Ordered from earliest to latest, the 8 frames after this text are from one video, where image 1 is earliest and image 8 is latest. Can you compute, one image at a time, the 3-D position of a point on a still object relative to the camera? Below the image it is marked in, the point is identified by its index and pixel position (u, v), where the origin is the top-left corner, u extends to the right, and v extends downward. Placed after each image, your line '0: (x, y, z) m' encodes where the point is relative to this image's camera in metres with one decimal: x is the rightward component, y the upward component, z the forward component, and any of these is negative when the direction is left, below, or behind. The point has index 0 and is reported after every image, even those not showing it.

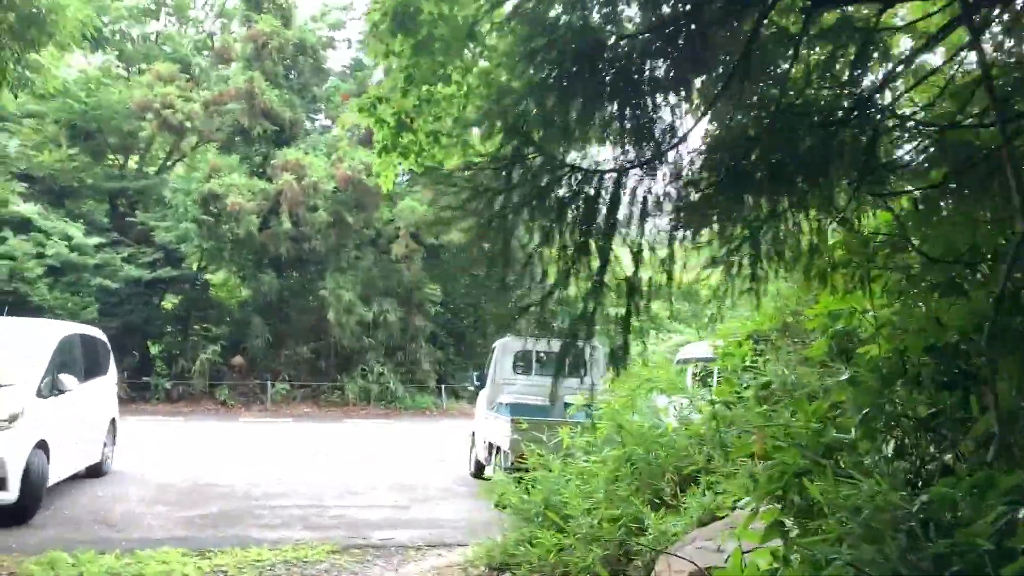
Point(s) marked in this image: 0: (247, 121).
0: (-5.8, +3.7, +19.1) m
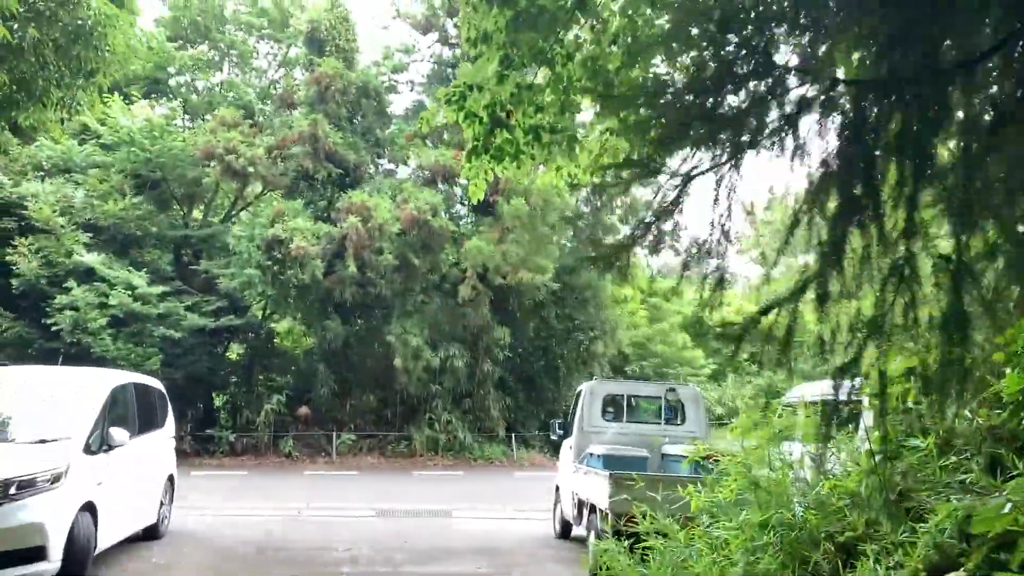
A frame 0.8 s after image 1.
0: (-4.3, +2.7, +18.7) m
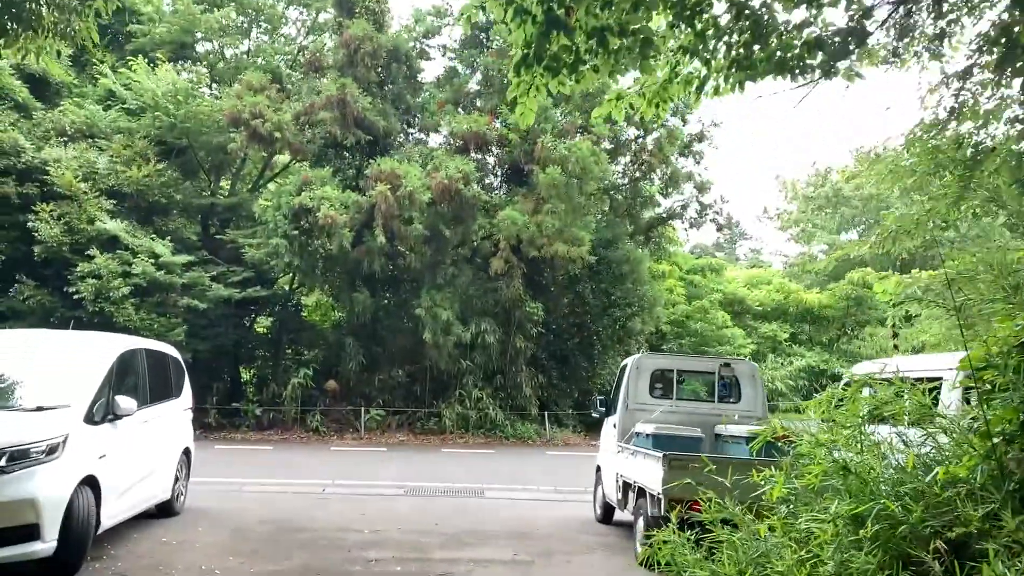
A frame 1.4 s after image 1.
0: (-3.6, +3.3, +18.0) m
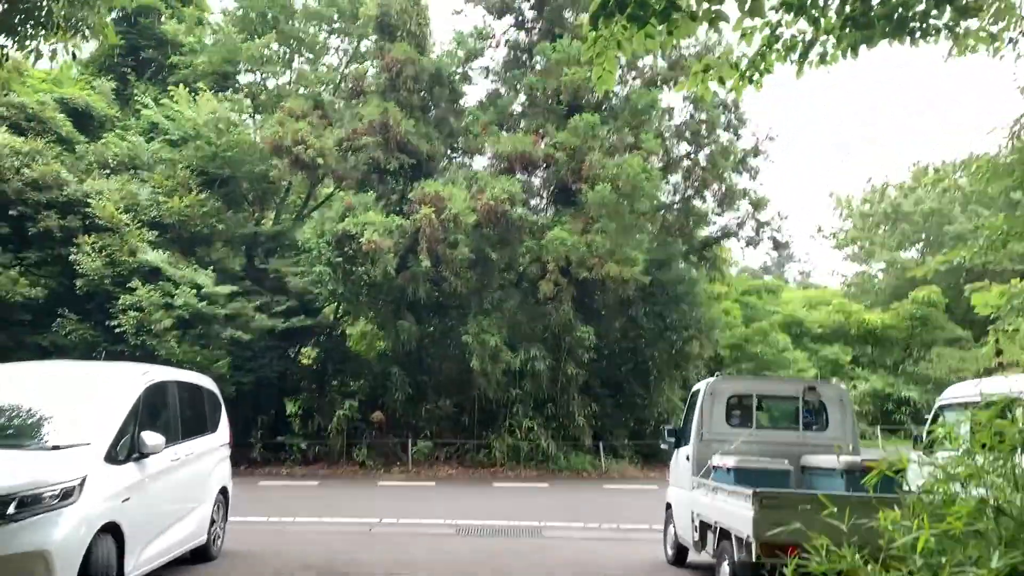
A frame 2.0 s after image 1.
0: (-2.6, +2.7, +17.6) m
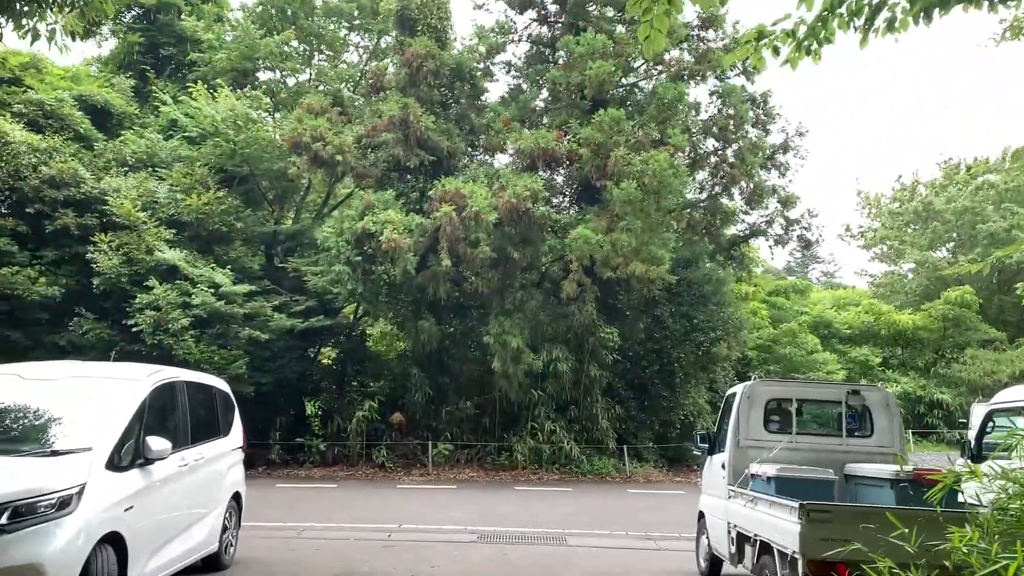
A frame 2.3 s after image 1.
0: (-2.2, +2.7, +17.3) m
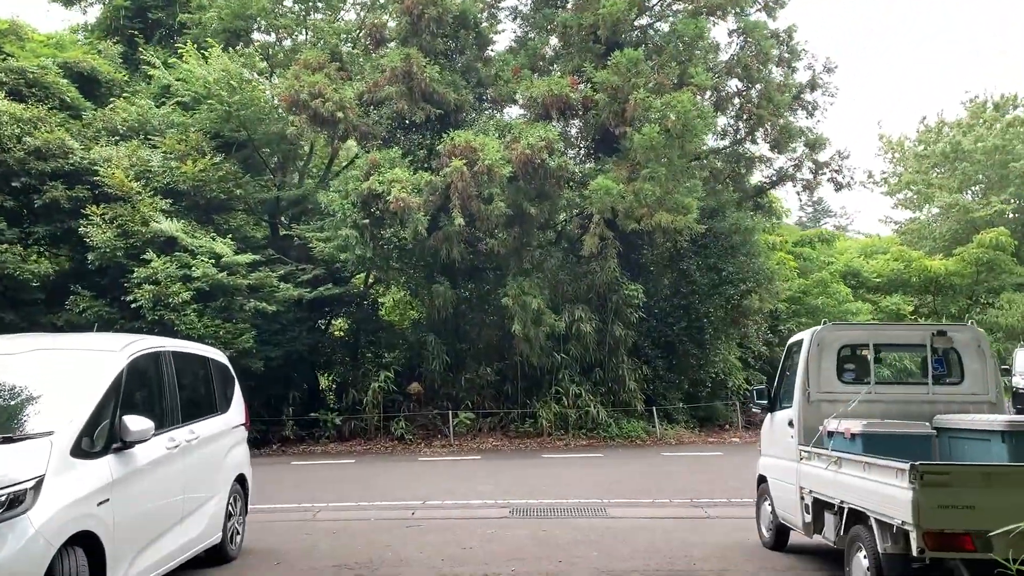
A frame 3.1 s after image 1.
0: (-2.0, +3.4, +16.3) m
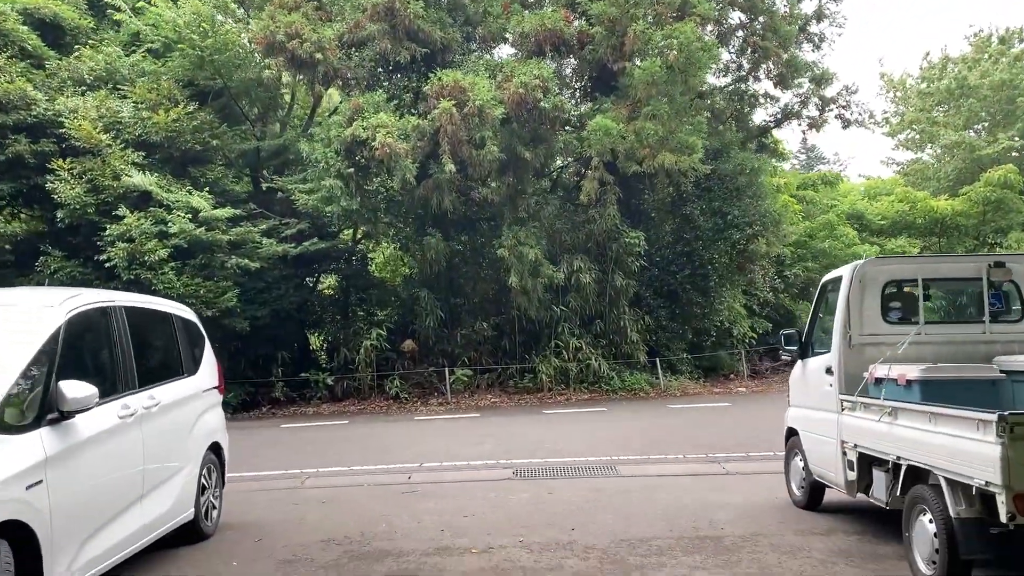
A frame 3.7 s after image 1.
0: (-2.1, +4.3, +15.3) m
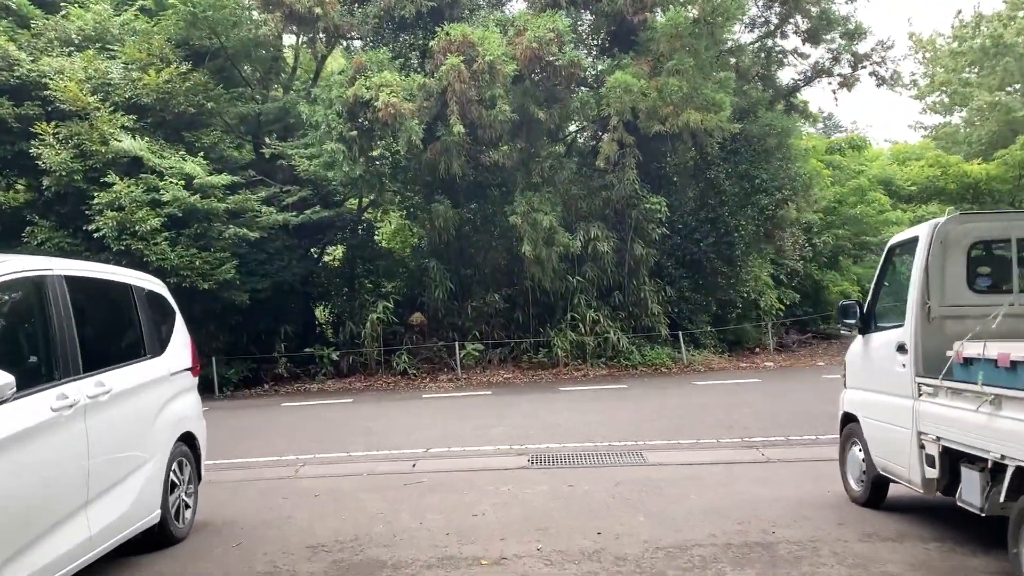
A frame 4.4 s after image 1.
0: (-1.9, +4.8, +14.4) m
